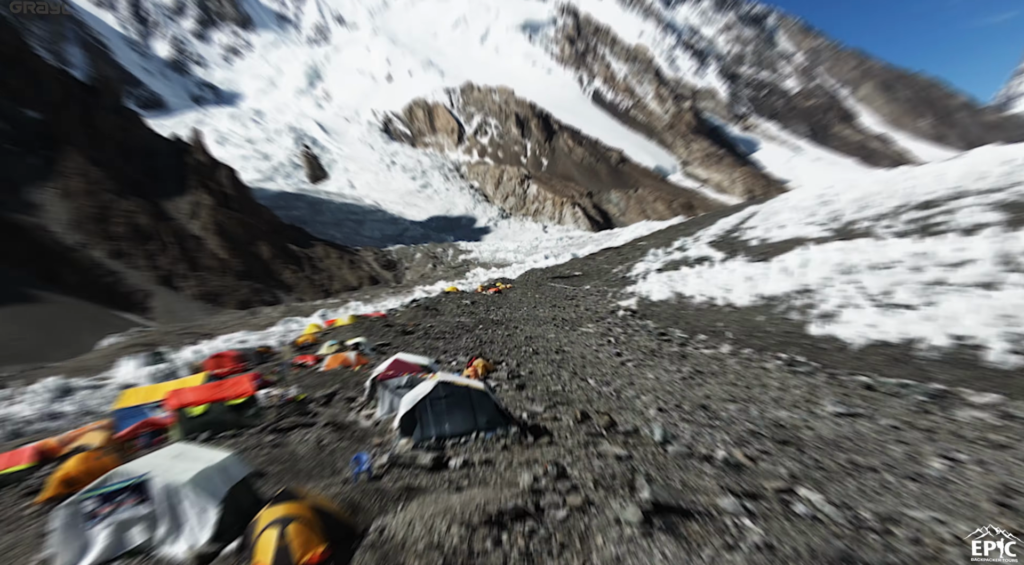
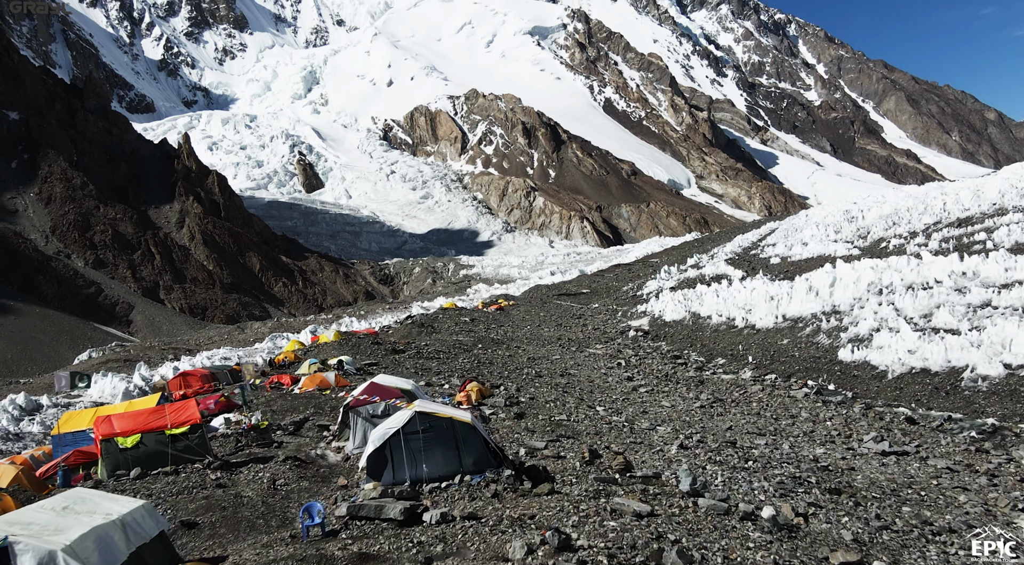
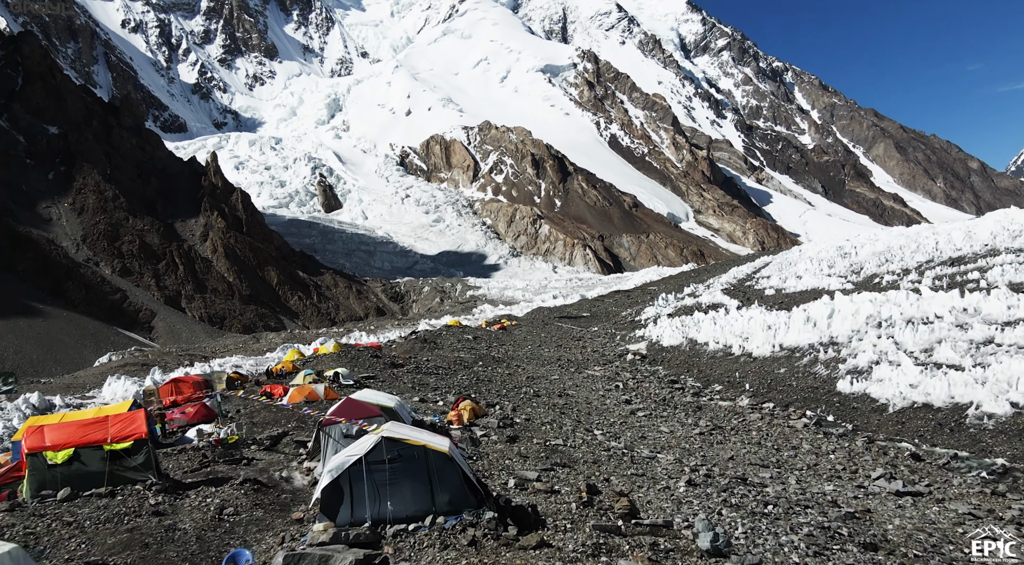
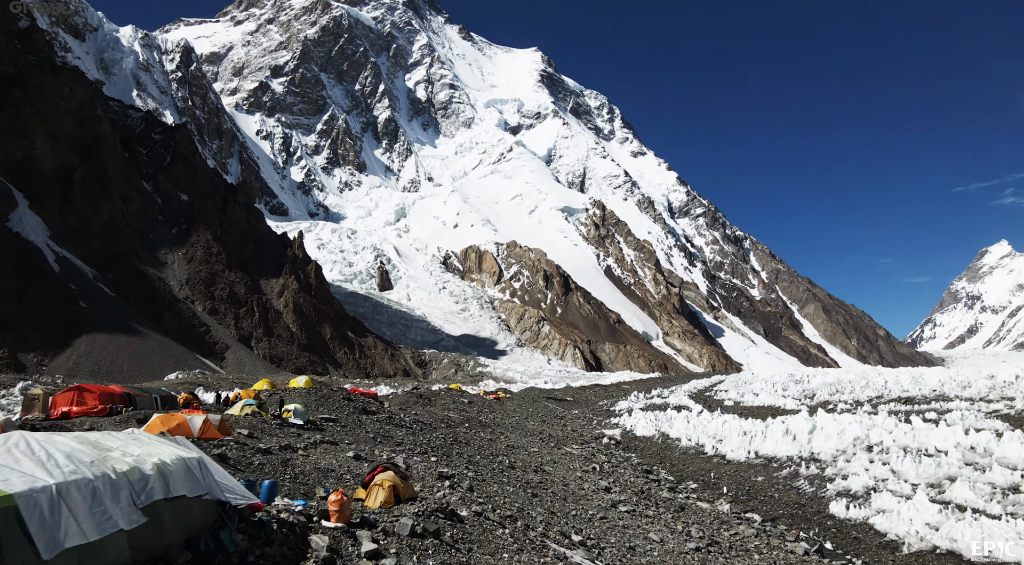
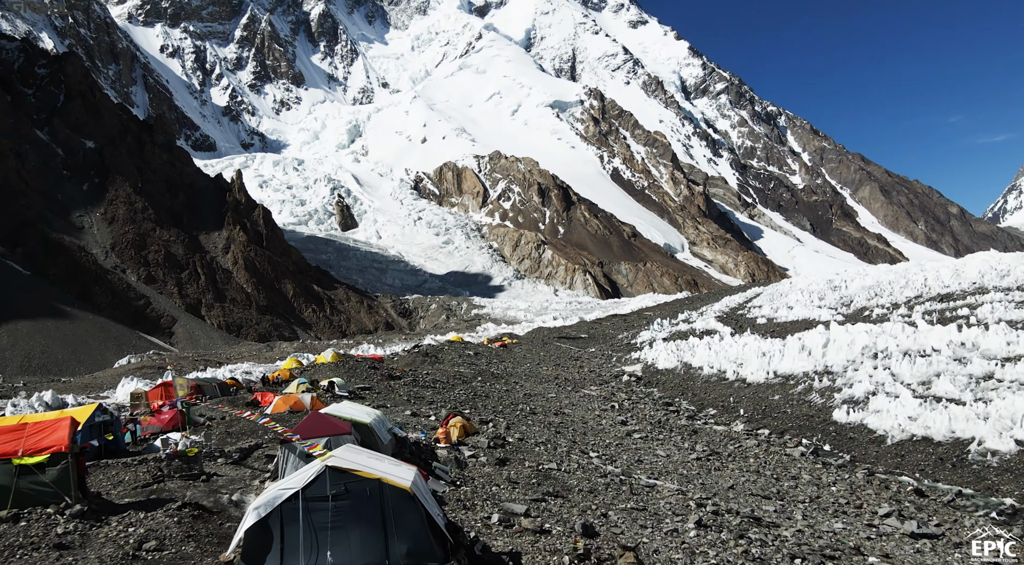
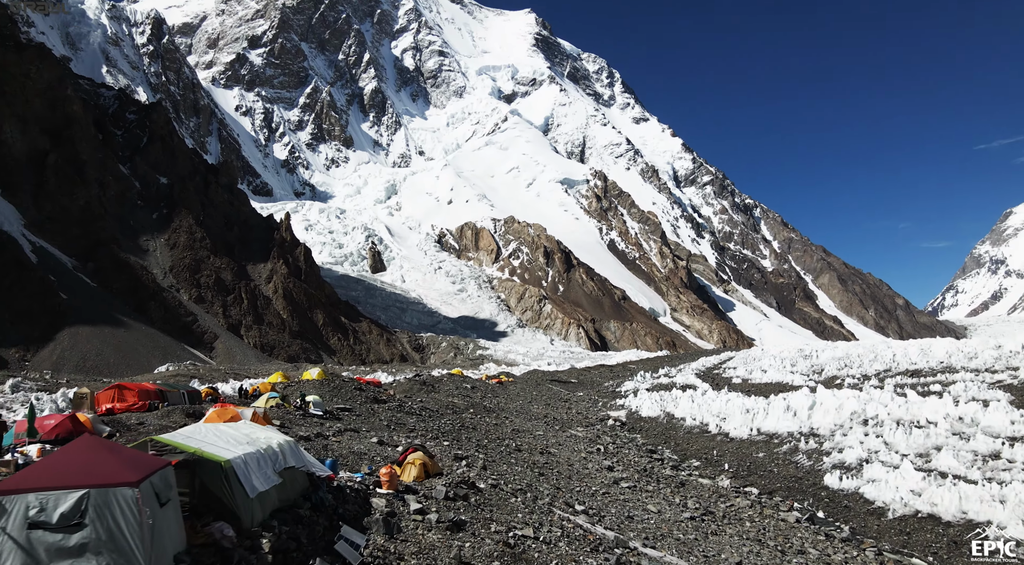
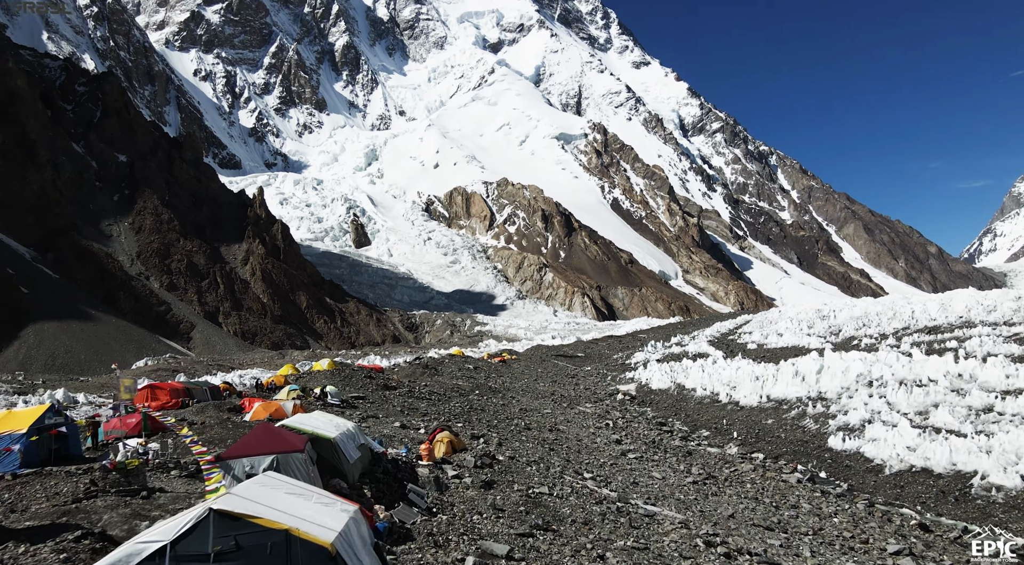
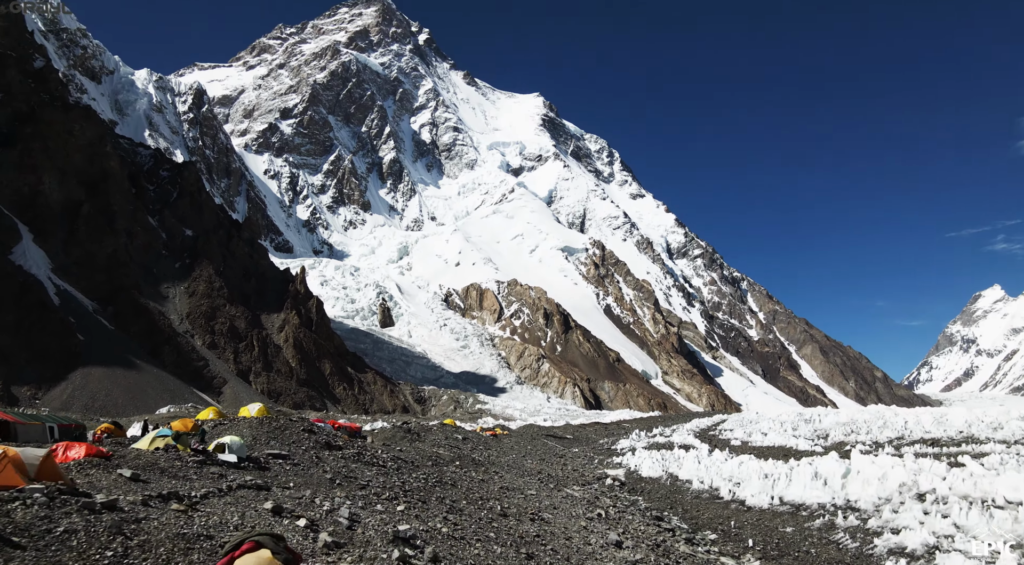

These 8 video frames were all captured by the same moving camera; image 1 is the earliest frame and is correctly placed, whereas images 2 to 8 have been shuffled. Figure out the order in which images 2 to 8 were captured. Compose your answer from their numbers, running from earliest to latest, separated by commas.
2, 3, 5, 7, 6, 4, 8
